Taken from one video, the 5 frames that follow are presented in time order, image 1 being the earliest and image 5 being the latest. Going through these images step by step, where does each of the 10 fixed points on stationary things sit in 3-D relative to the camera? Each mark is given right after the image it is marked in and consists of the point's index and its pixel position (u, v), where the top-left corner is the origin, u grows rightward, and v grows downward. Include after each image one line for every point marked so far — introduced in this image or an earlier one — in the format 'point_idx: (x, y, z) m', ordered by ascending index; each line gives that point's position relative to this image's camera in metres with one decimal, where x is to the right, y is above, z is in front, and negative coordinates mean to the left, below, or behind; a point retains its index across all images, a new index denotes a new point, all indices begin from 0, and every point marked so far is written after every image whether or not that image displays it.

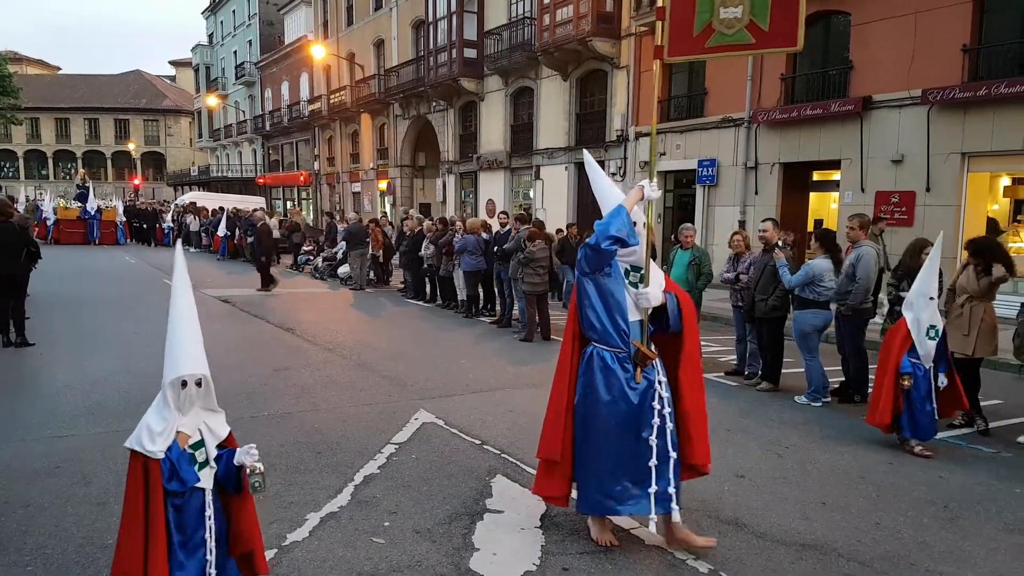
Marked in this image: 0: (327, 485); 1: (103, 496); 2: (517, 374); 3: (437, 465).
0: (-3.5, -3.6, +5.3) m
1: (-7.4, -3.7, +5.1) m
2: (+0.4, -2.4, +8.4) m
3: (-1.6, -3.6, +5.8) m
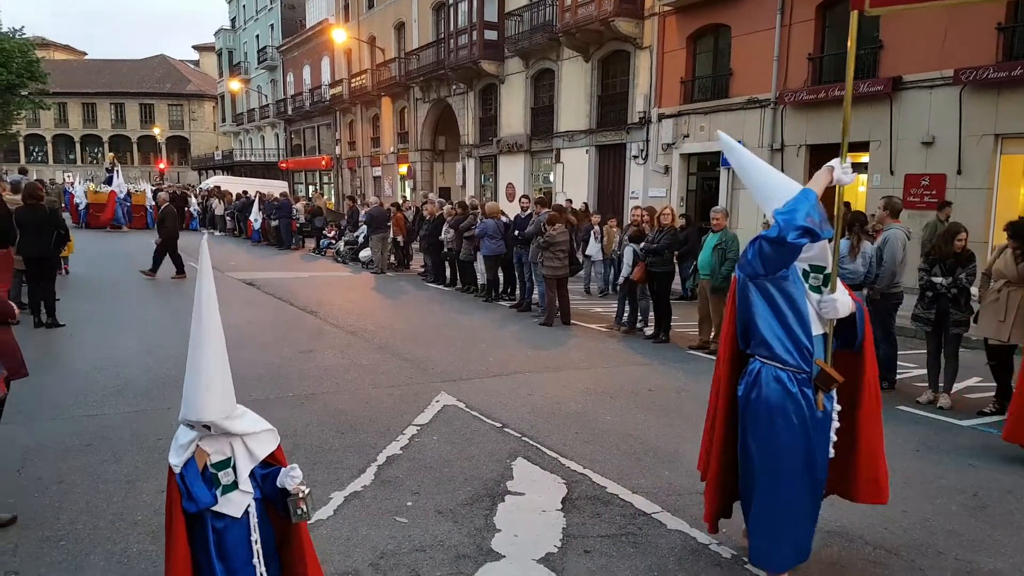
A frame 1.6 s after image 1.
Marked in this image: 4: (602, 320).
0: (-3.1, -3.3, +5.3) m
1: (-6.9, -3.4, +5.2) m
2: (+0.9, -2.0, +8.4) m
3: (-1.1, -3.2, +5.8) m
4: (+3.8, -1.2, +10.8) m
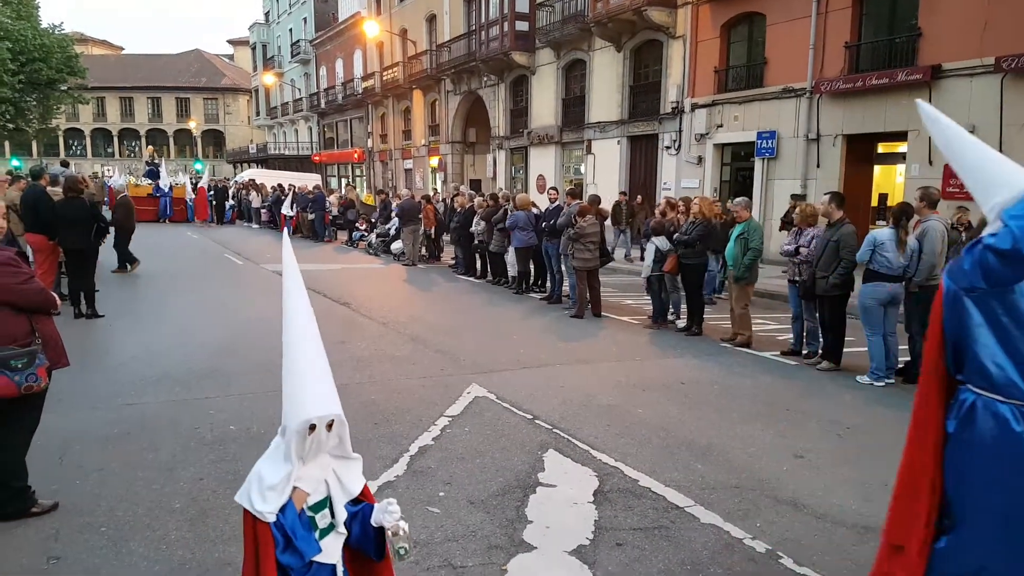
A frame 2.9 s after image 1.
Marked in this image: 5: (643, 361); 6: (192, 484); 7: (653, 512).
0: (-2.4, -3.1, +5.4) m
1: (-6.3, -3.2, +5.3) m
2: (+1.6, -1.9, +8.4) m
3: (-0.4, -3.0, +5.8) m
4: (+4.5, -1.0, +10.7) m
5: (+3.7, -2.0, +8.0) m
6: (-5.5, -3.3, +4.9) m
7: (+2.2, -3.5, +4.5) m
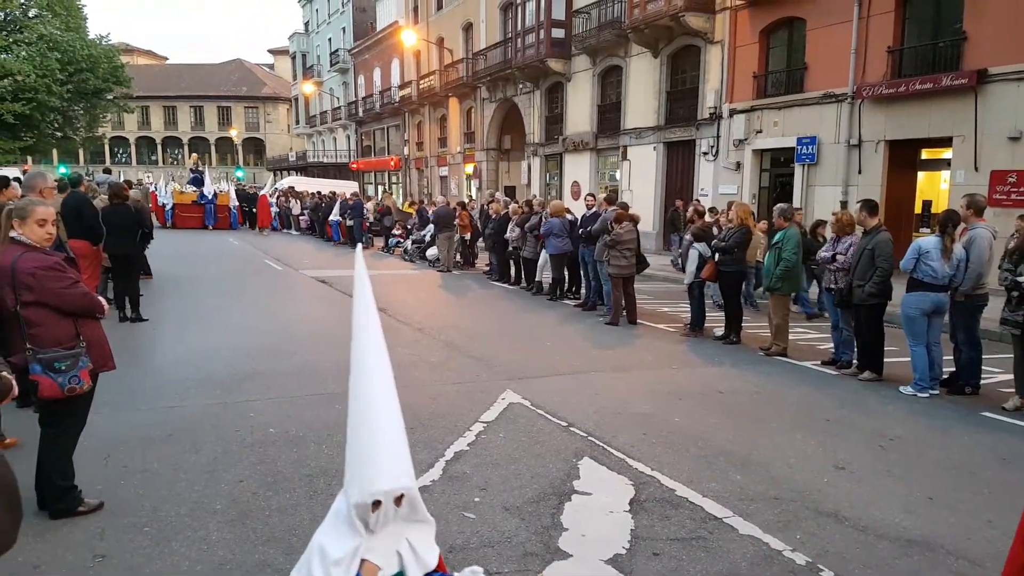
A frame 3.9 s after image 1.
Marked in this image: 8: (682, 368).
0: (-1.6, -3.2, +5.4) m
1: (-5.5, -3.3, +5.4) m
2: (+2.4, -2.0, +8.4) m
3: (+0.3, -3.2, +5.8) m
4: (+5.4, -1.2, +10.6) m
5: (+4.5, -2.2, +7.9) m
6: (-4.8, -3.5, +5.0) m
7: (+2.9, -3.7, +4.5) m
8: (+4.6, -2.2, +7.9) m
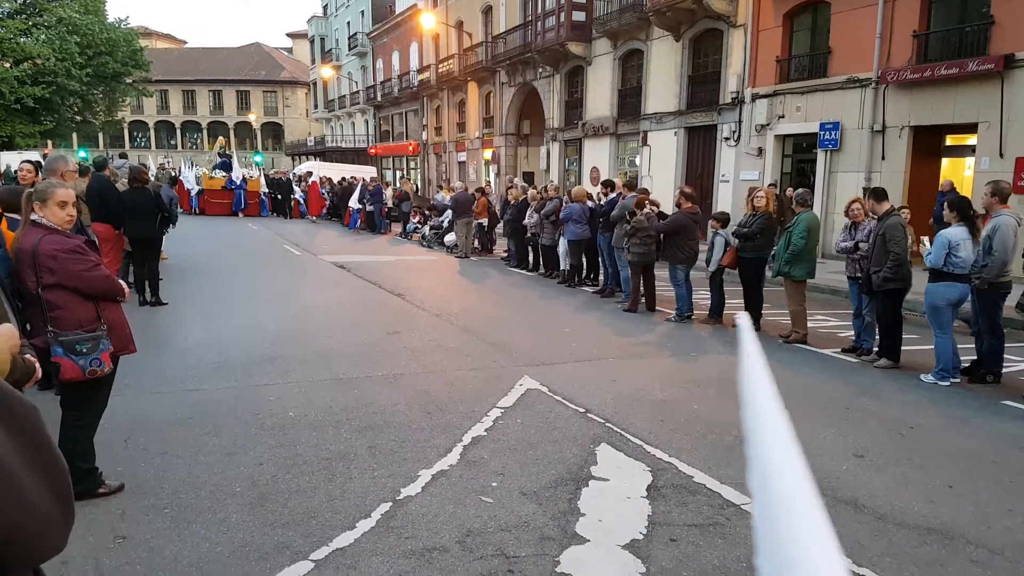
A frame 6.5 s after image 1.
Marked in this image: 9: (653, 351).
0: (-1.3, -2.9, +5.4) m
1: (-5.1, -3.0, +5.4) m
2: (+2.8, -1.7, +8.4) m
3: (+0.7, -2.9, +5.8) m
4: (+5.8, -0.9, +10.6) m
5: (+4.9, -1.9, +7.9) m
6: (-4.4, -3.1, +5.0) m
7: (+3.3, -3.4, +4.5) m
8: (+5.0, -1.9, +7.9) m
9: (+3.8, -1.8, +8.1) m
